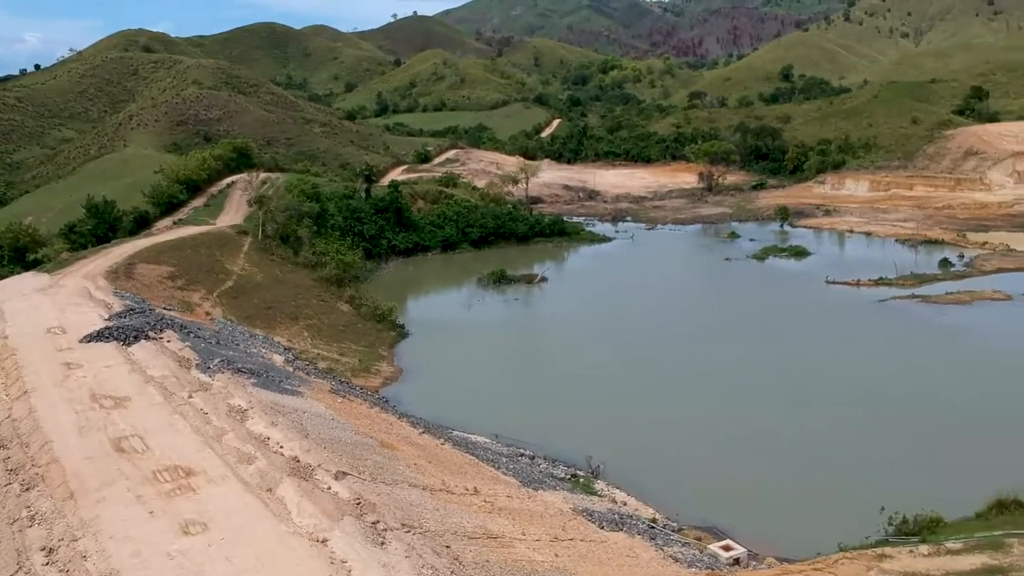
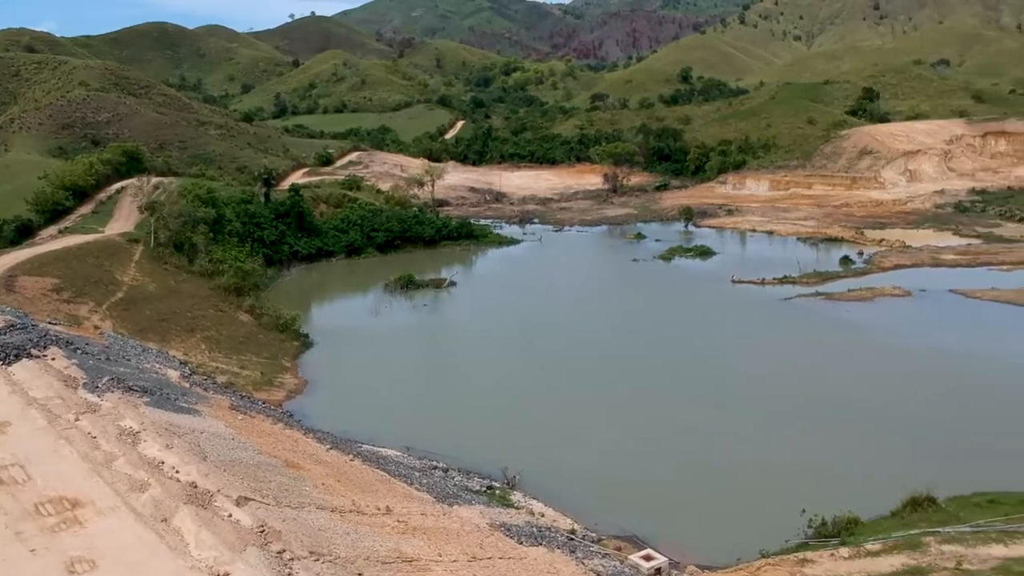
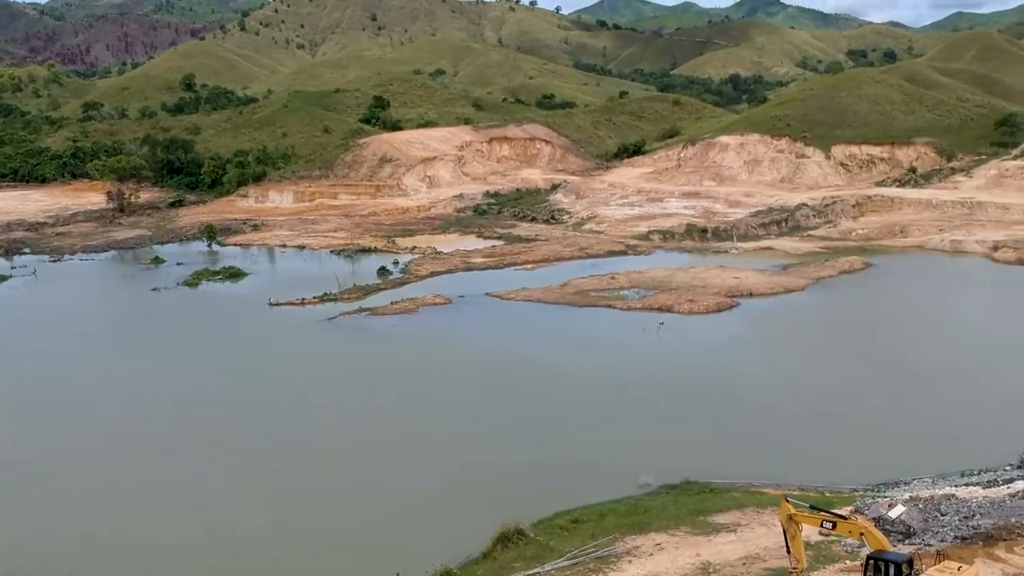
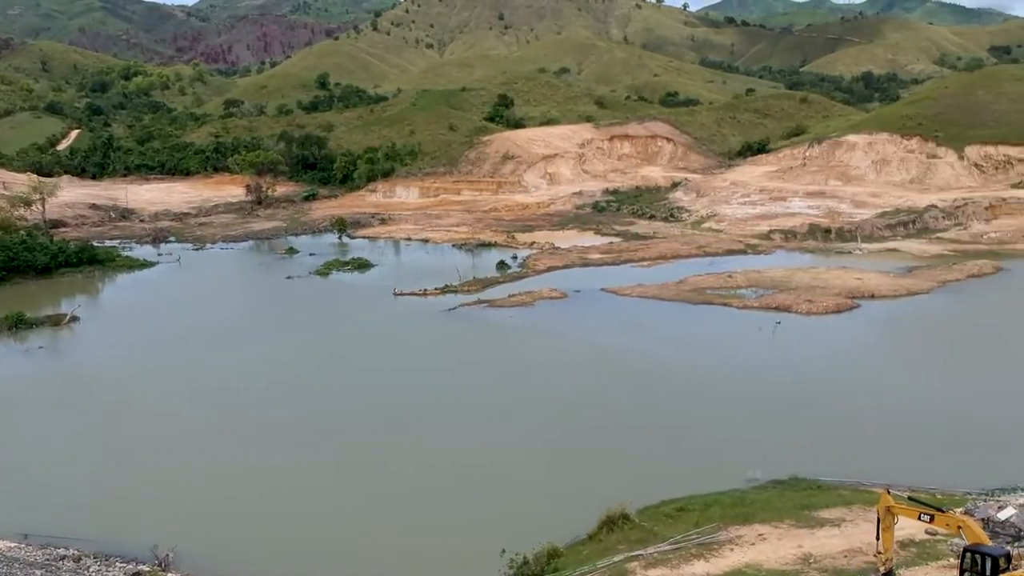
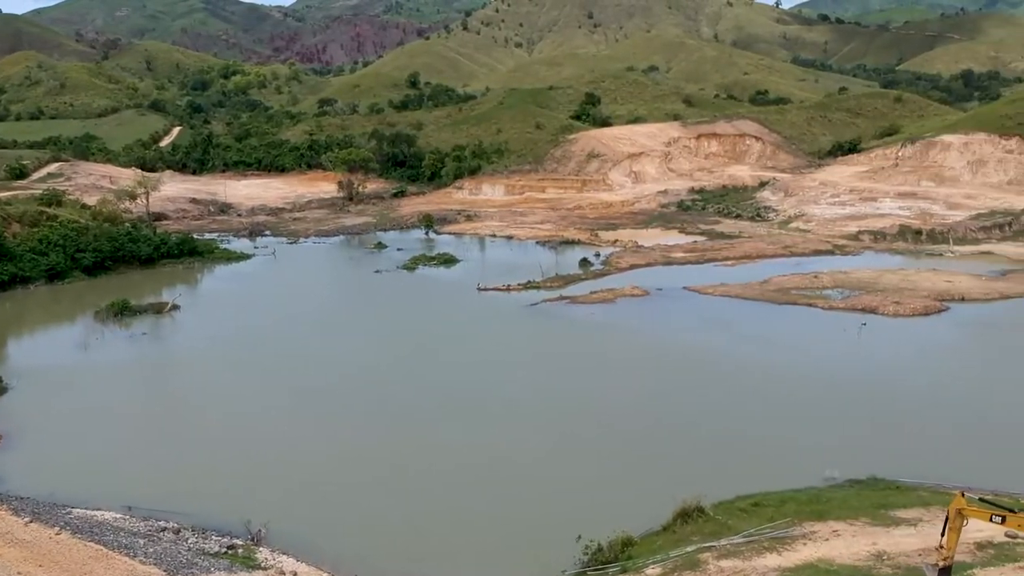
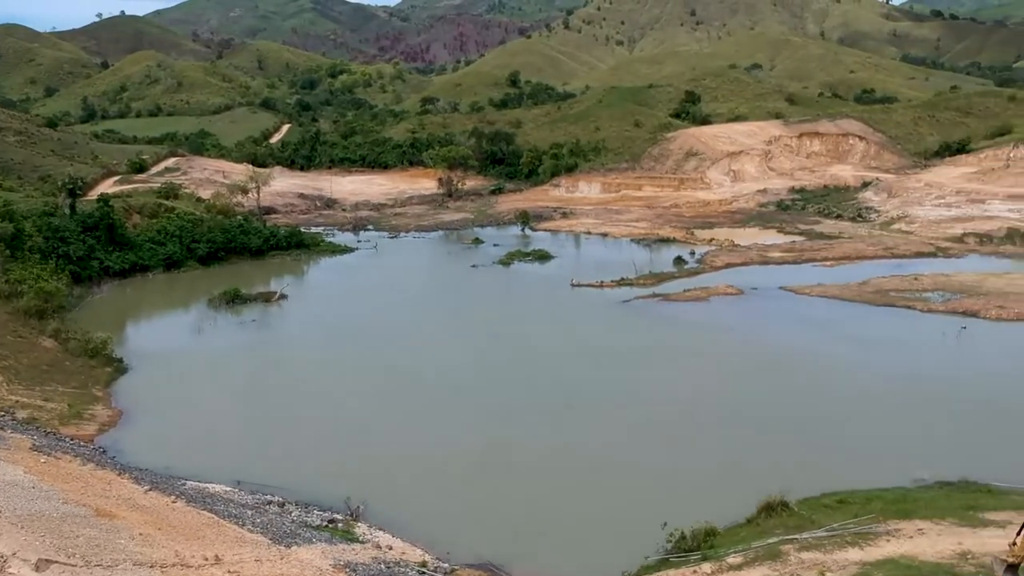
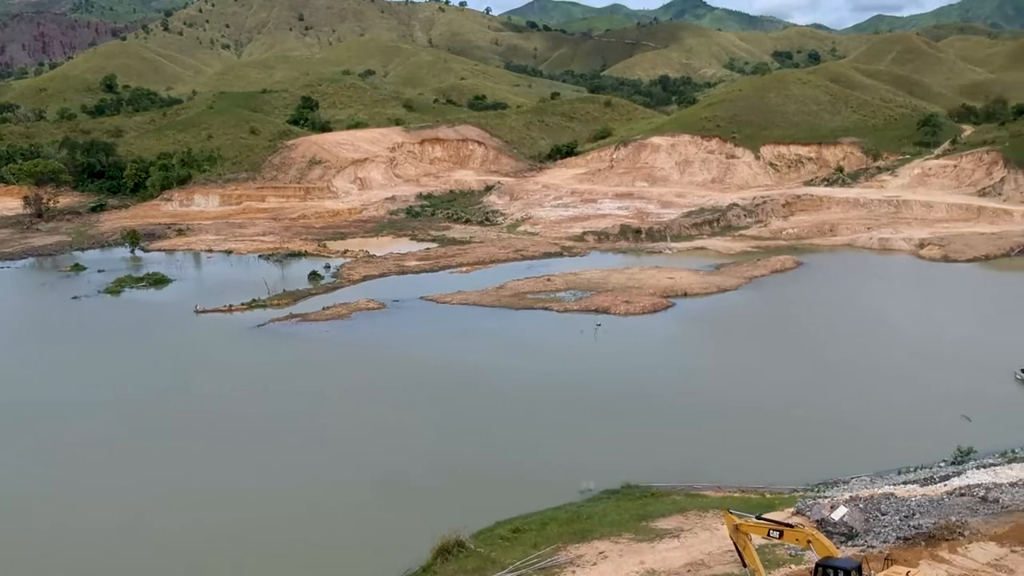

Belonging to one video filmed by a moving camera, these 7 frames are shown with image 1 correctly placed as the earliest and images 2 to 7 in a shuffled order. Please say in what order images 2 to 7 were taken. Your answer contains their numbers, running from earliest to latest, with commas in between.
2, 6, 5, 4, 3, 7
